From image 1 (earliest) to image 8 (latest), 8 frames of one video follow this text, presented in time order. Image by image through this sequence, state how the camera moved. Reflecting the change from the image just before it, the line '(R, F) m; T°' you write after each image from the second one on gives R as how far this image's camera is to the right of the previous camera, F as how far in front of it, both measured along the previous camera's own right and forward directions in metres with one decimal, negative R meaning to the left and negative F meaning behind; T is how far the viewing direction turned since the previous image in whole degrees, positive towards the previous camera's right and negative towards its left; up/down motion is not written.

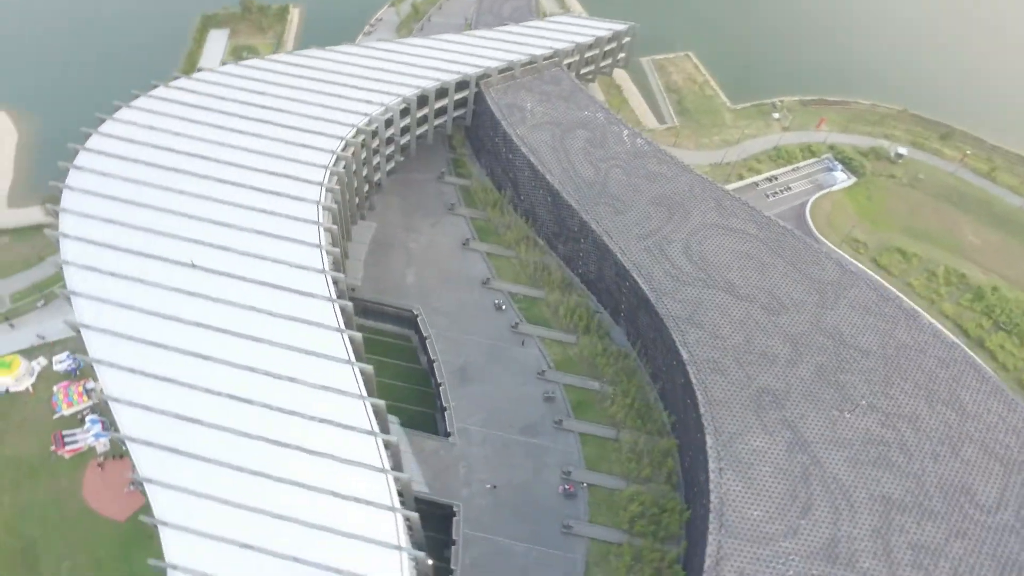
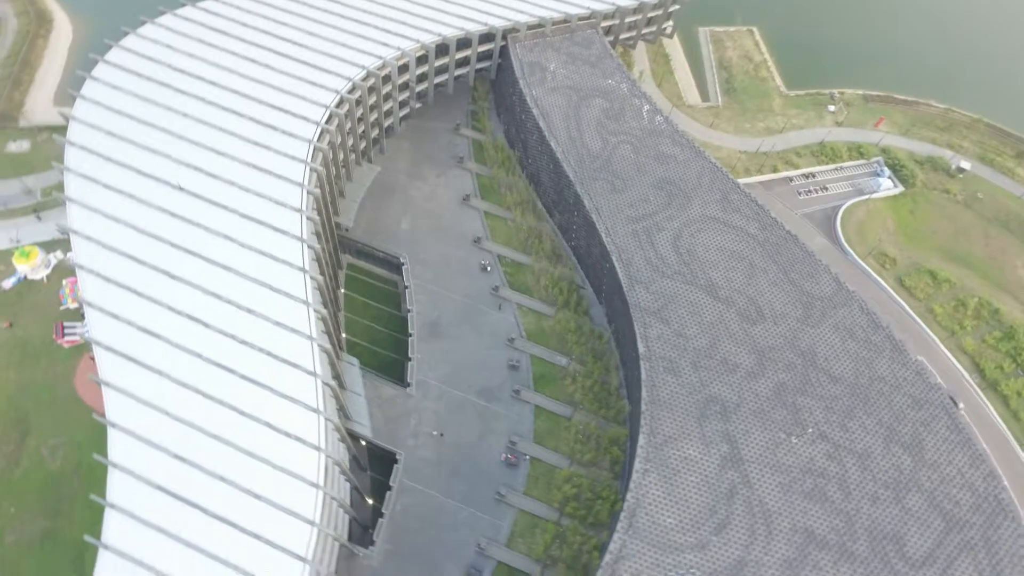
(+4.4, +0.5) m; -6°
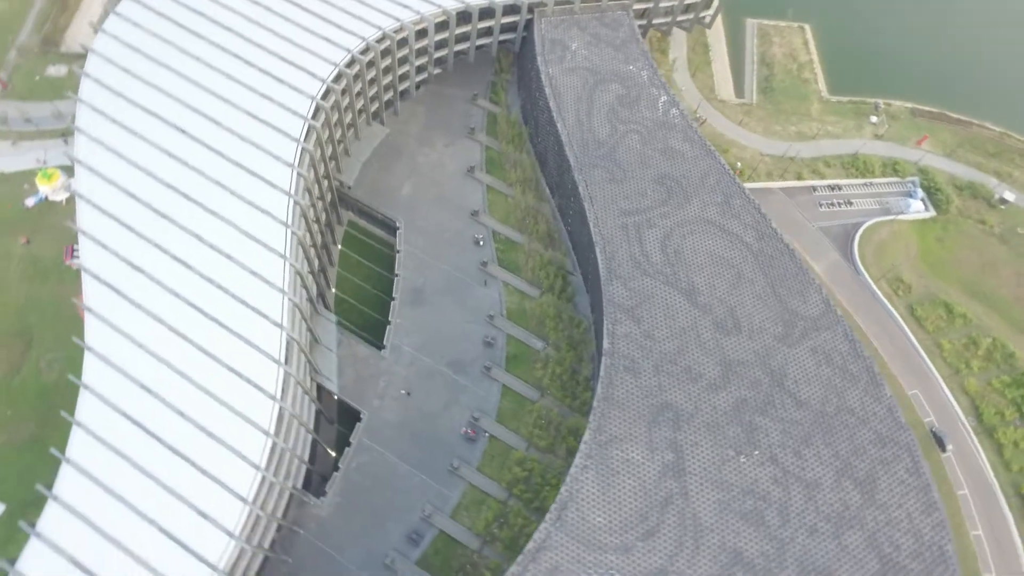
(+3.2, +0.2) m; -4°
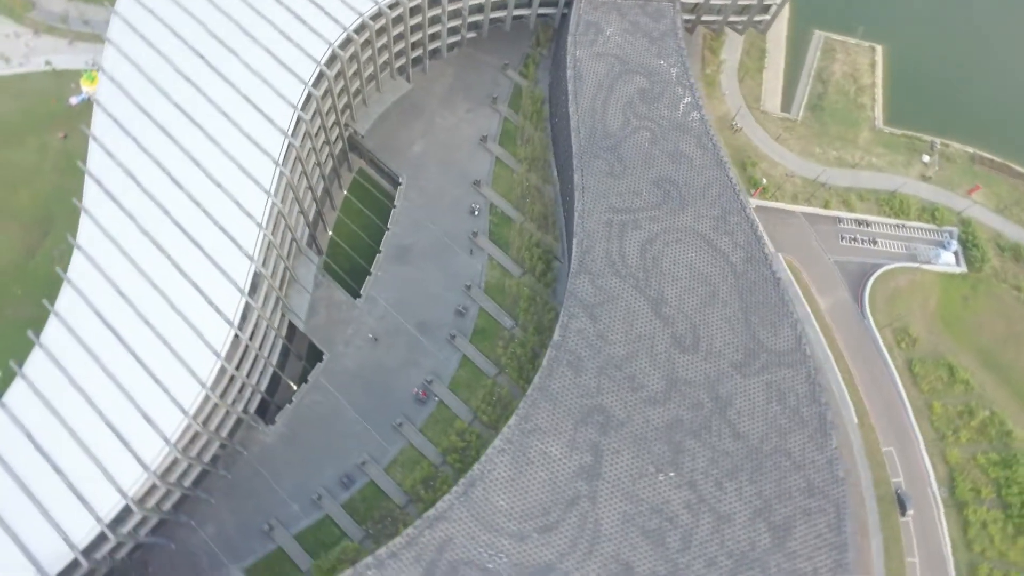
(+4.2, +0.1) m; -5°
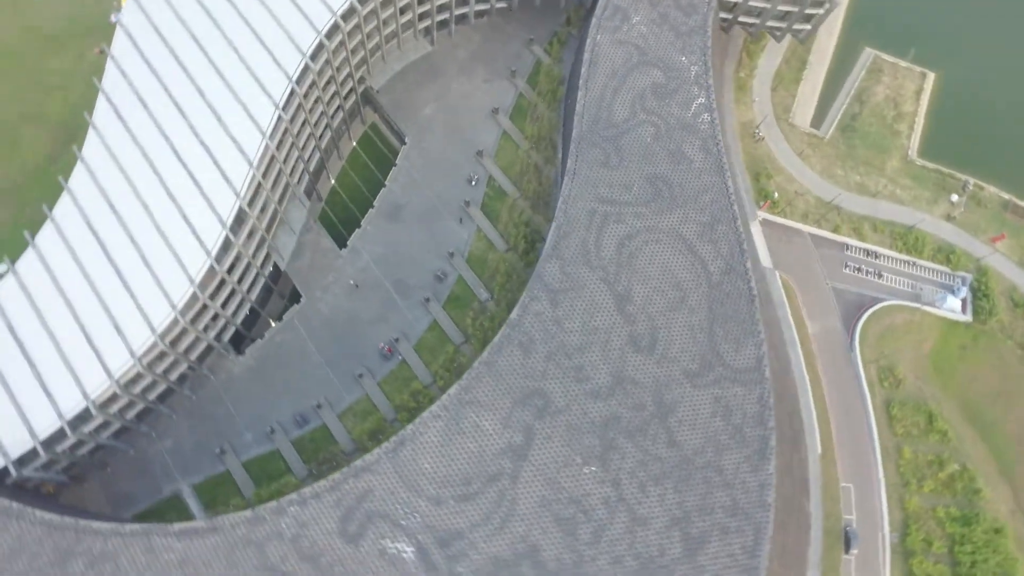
(+3.4, -0.1) m; -4°
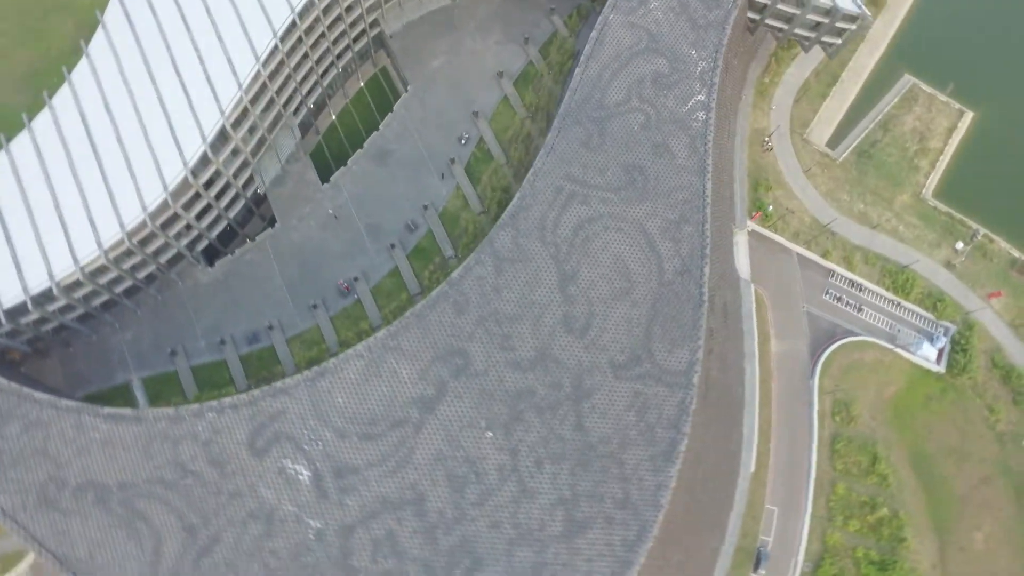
(+4.4, -0.2) m; -4°
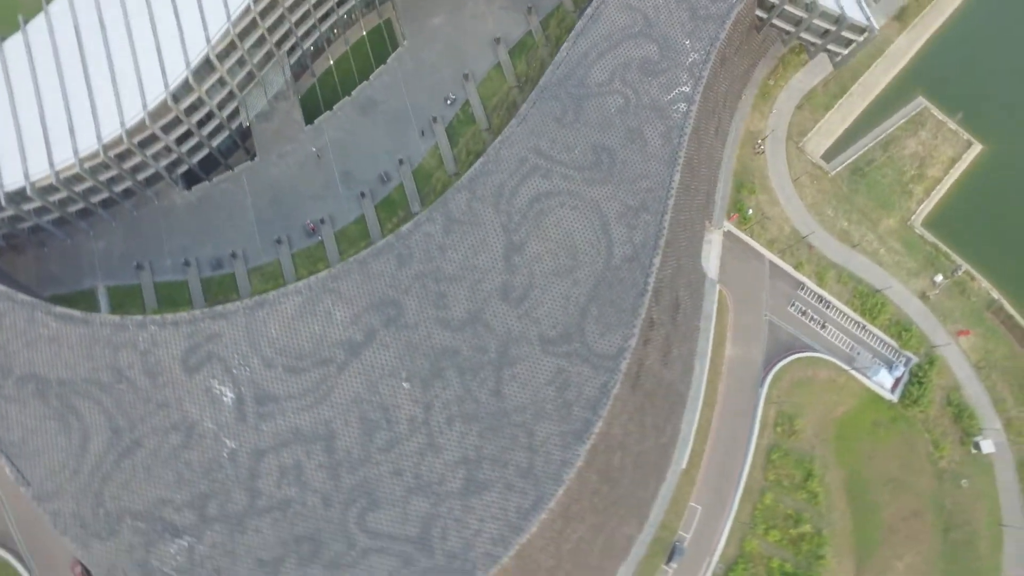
(+3.9, -0.3) m; -3°
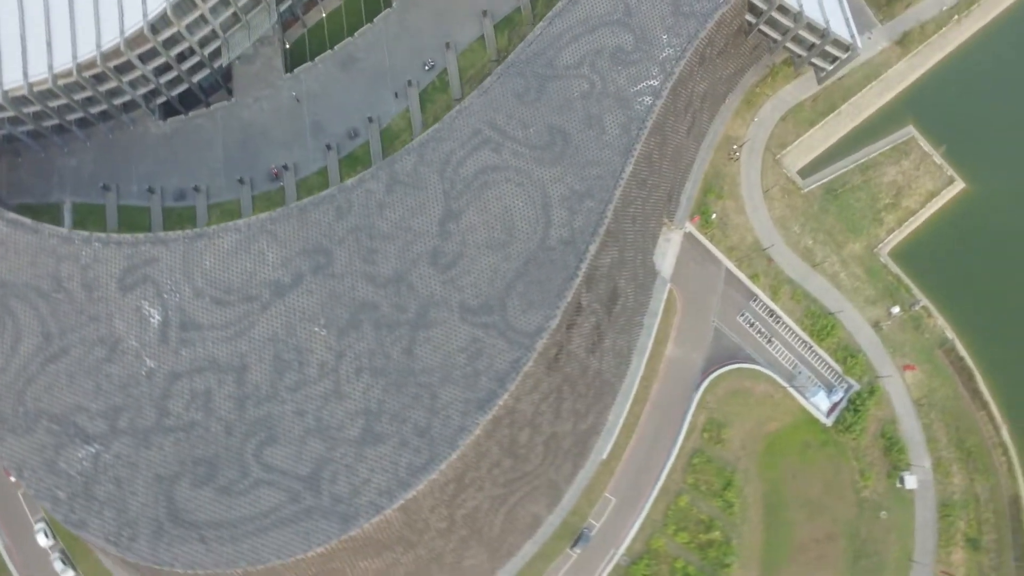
(+4.3, -0.4) m; -2°
